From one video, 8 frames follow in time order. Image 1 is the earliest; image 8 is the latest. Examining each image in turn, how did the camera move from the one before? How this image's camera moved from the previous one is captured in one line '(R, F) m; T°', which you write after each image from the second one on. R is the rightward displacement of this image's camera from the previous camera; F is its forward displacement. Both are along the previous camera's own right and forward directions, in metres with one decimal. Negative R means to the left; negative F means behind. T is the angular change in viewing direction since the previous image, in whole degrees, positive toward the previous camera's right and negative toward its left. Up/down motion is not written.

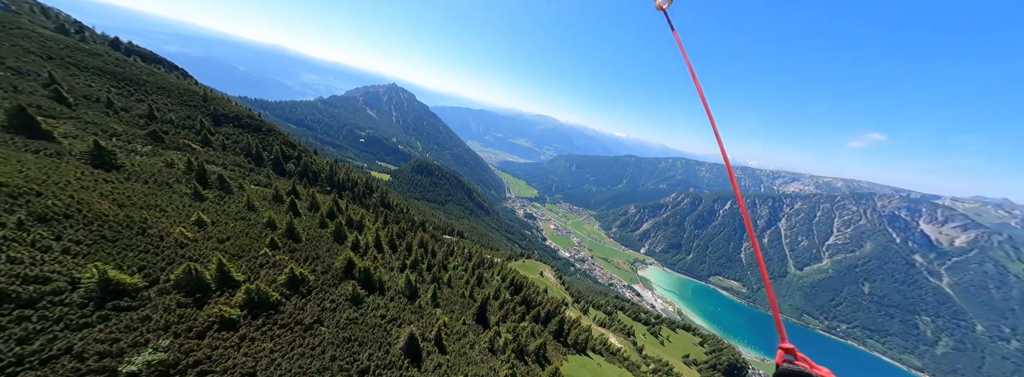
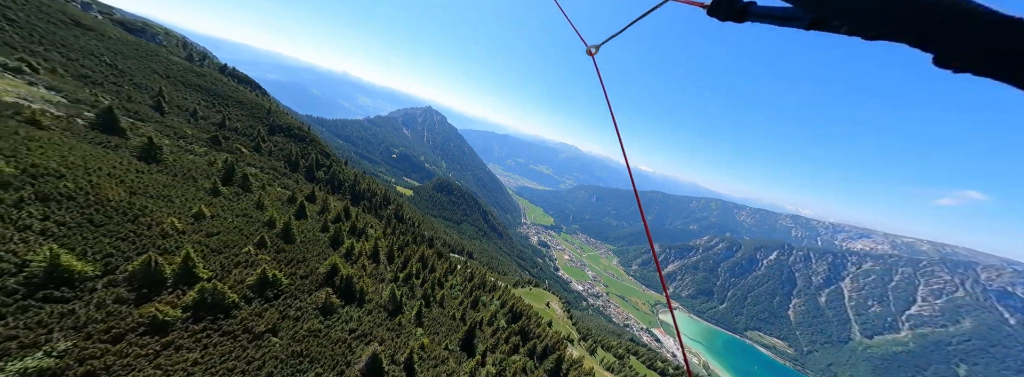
(+4.1, +6.2) m; -4°
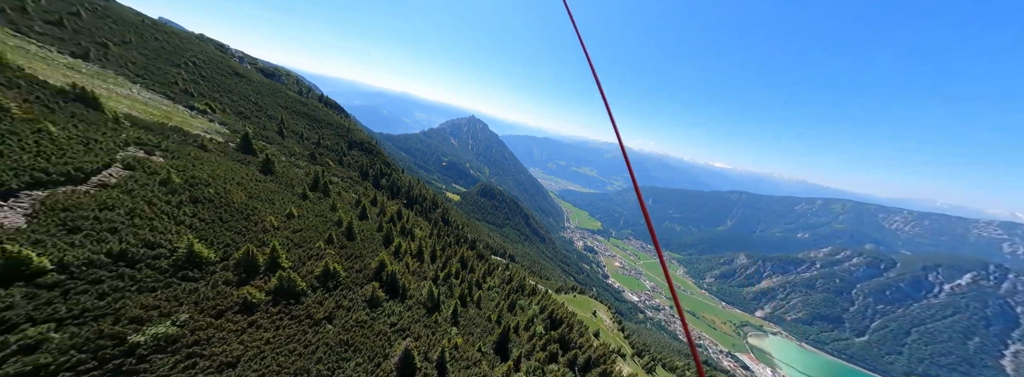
(+4.5, +1.1) m; -12°
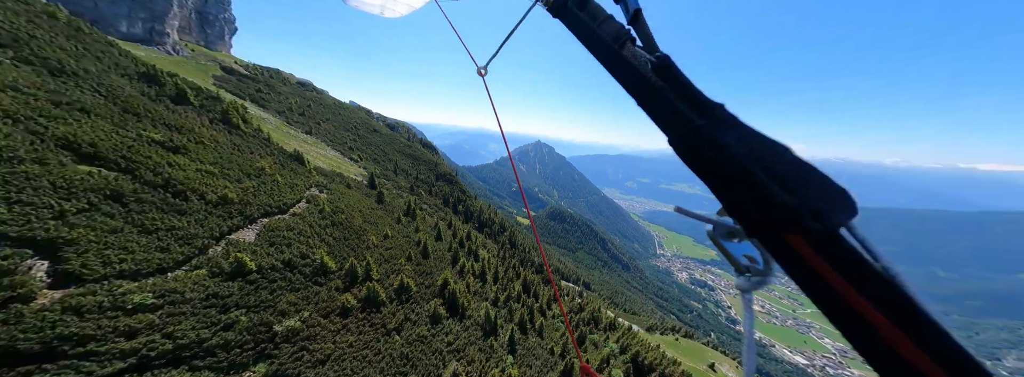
(+10.2, +2.0) m; -21°
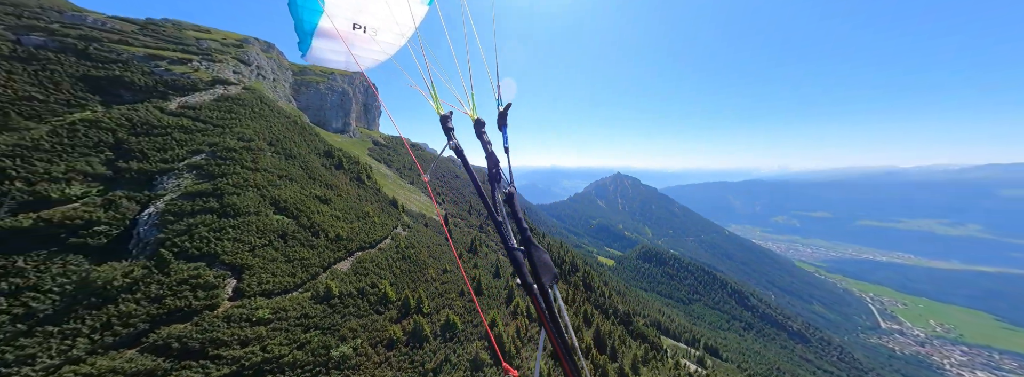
(+12.2, +5.0) m; -21°
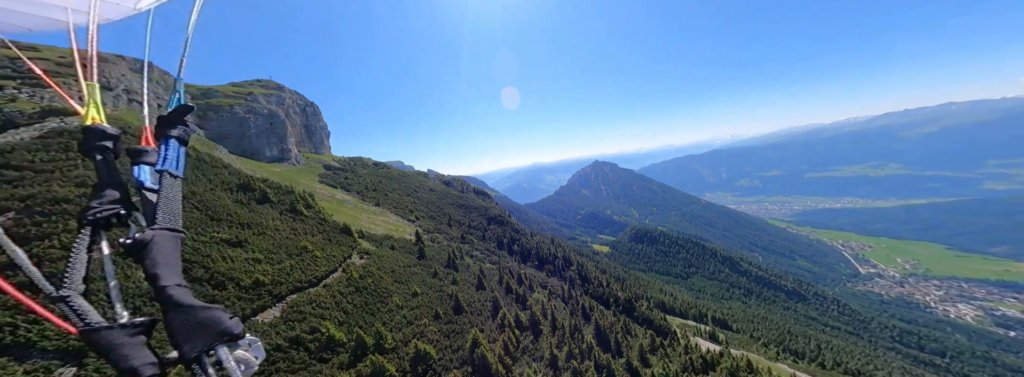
(+6.3, +8.8) m; +3°
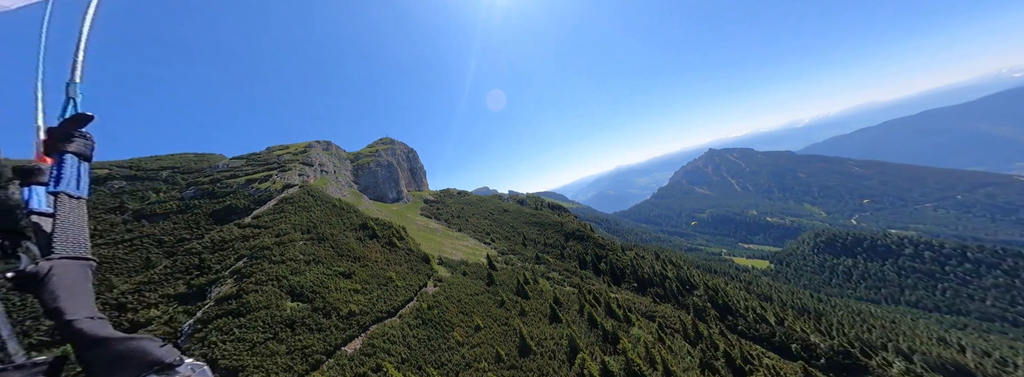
(+11.6, +13.7) m; -24°
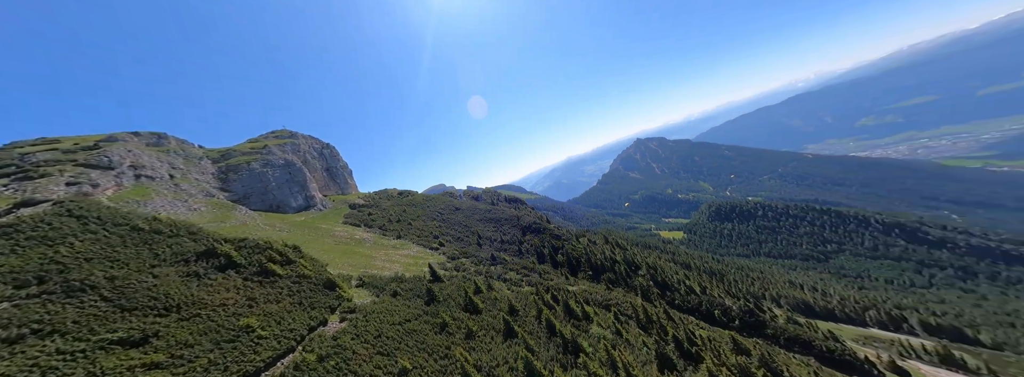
(-3.1, +10.8) m; +13°
